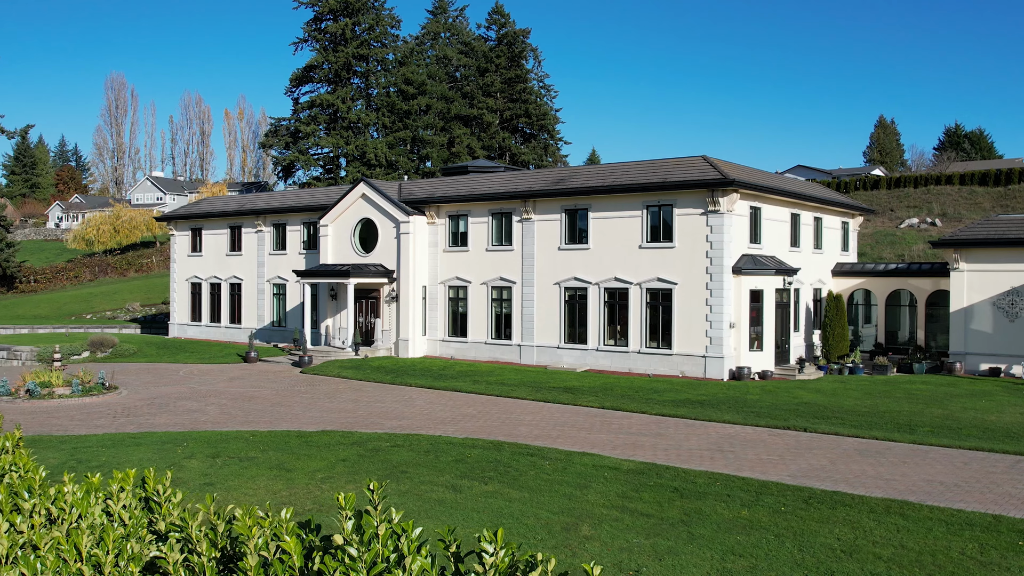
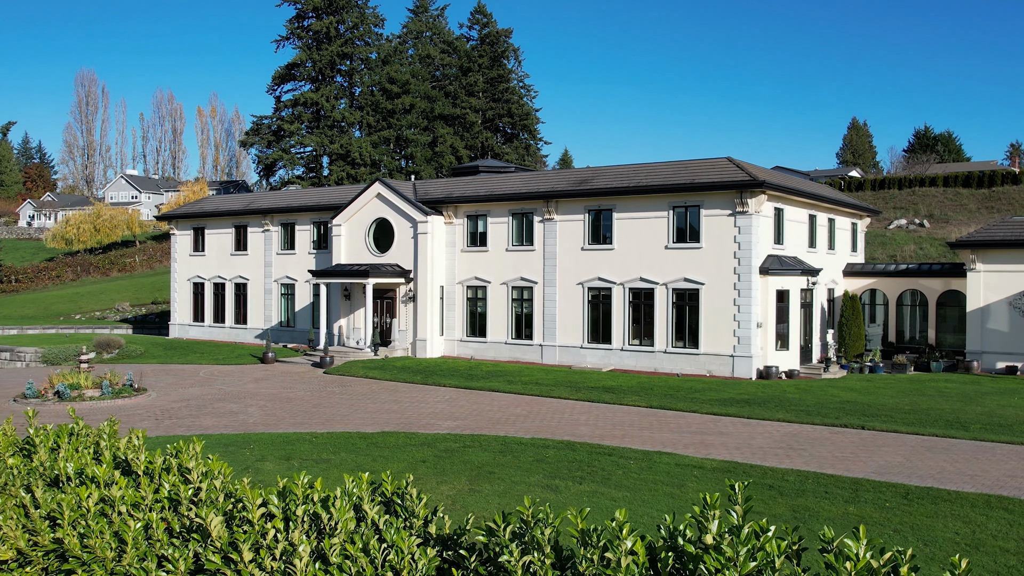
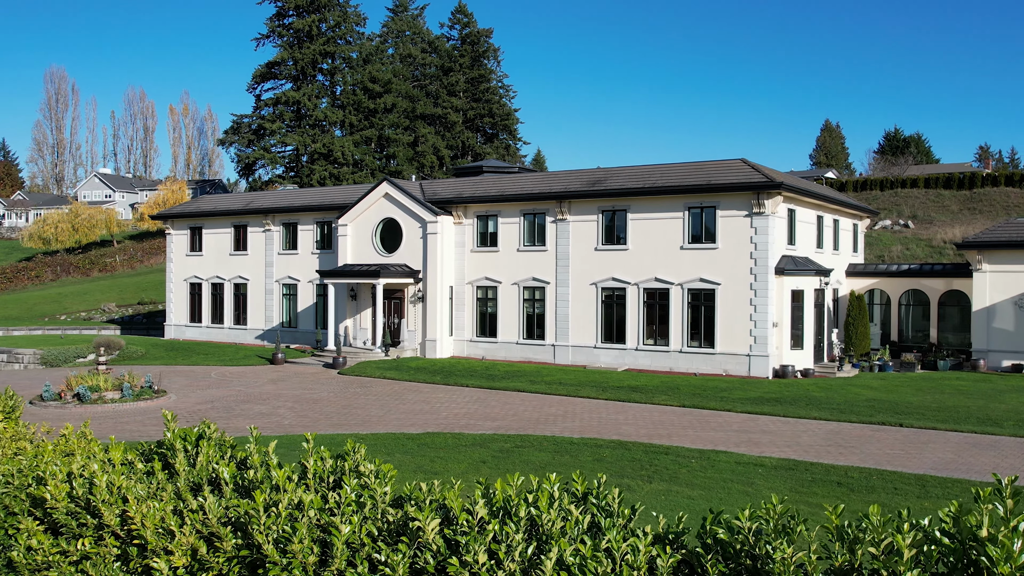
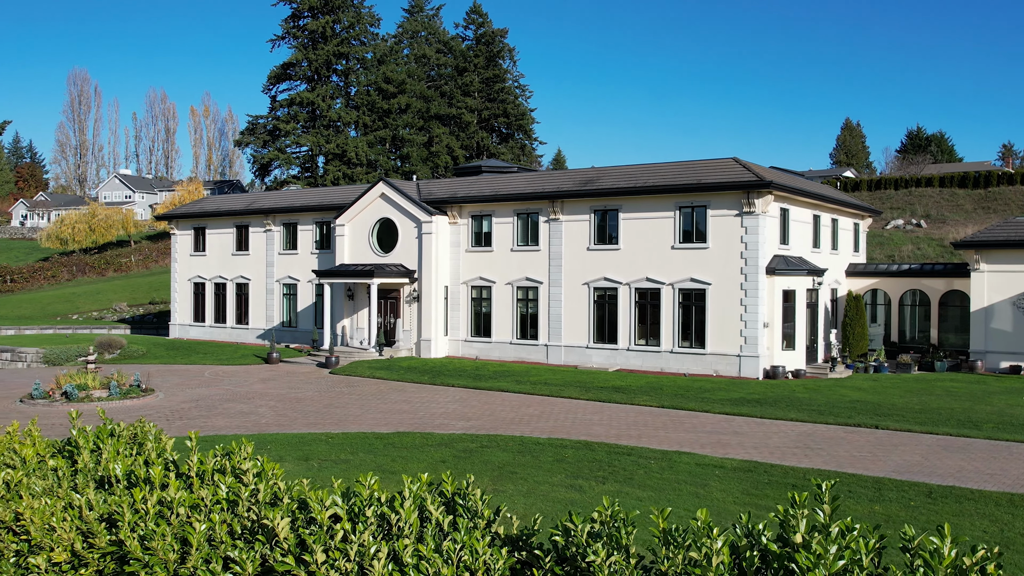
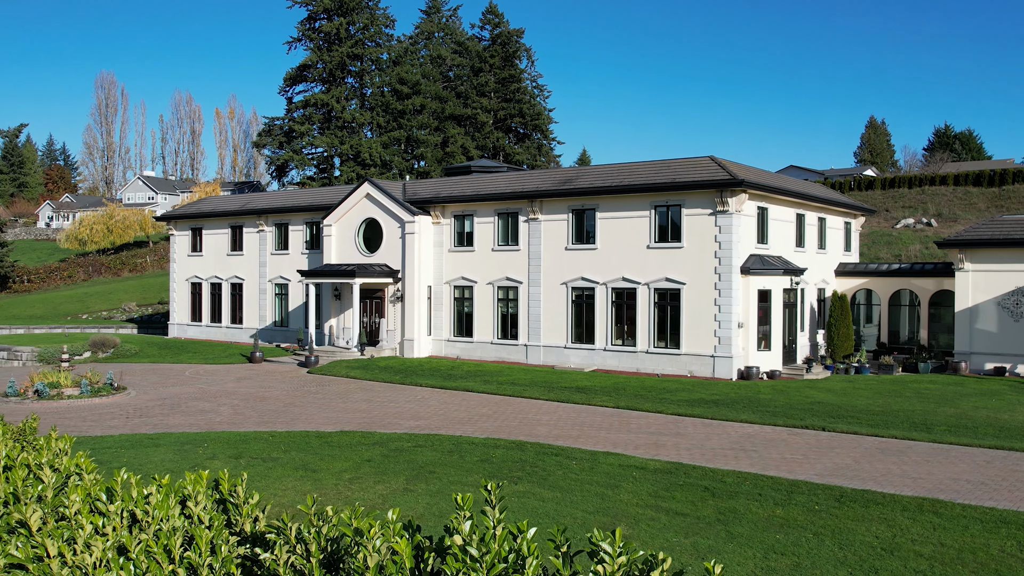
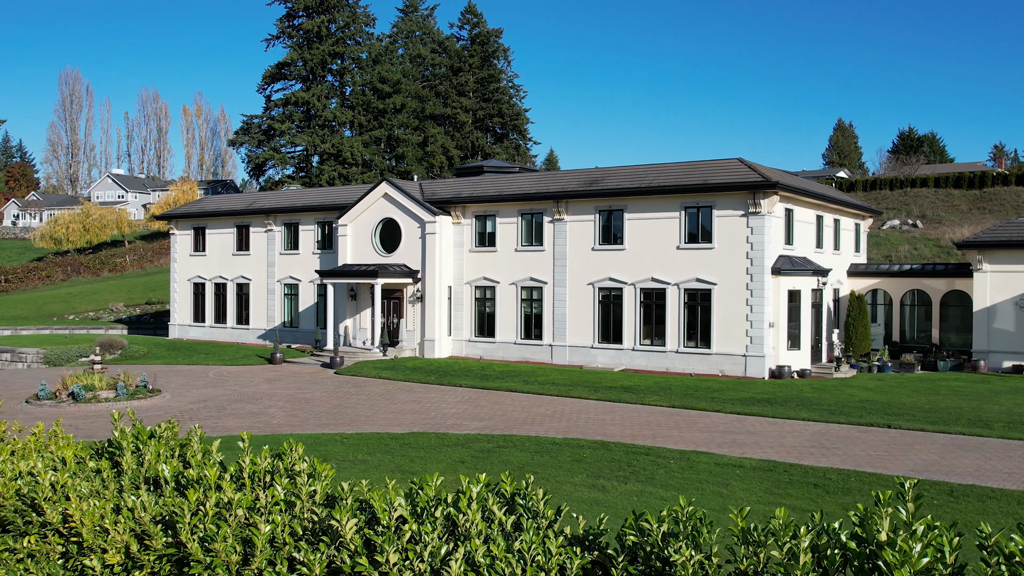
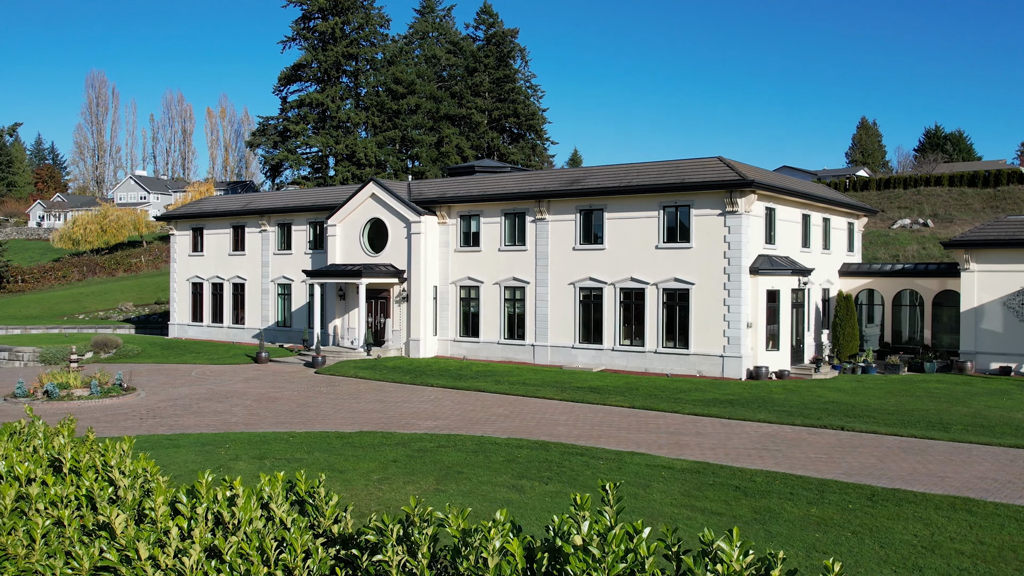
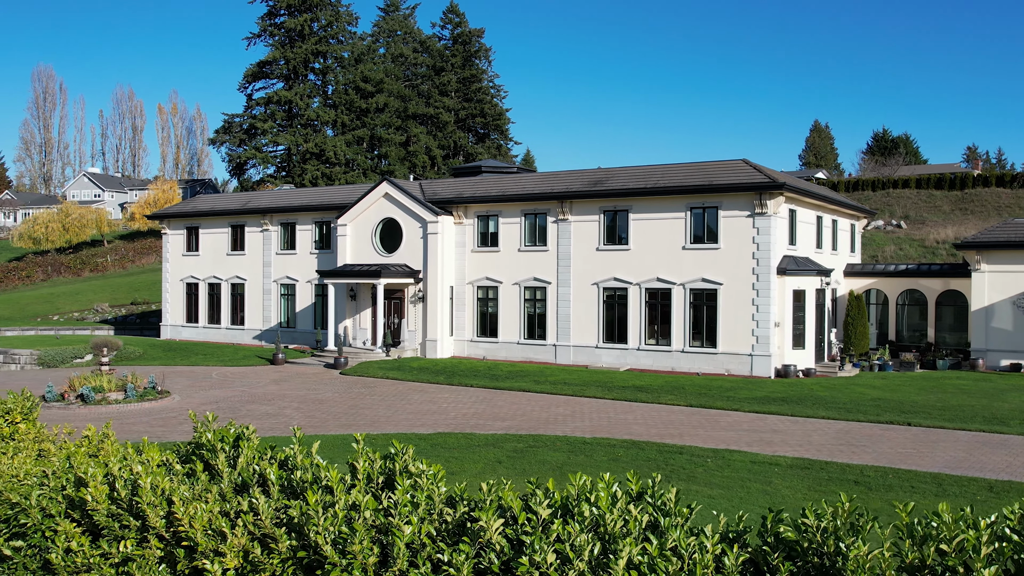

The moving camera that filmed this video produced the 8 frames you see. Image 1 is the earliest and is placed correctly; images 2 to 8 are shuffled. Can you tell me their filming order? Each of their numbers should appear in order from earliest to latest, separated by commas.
5, 7, 2, 4, 6, 3, 8
